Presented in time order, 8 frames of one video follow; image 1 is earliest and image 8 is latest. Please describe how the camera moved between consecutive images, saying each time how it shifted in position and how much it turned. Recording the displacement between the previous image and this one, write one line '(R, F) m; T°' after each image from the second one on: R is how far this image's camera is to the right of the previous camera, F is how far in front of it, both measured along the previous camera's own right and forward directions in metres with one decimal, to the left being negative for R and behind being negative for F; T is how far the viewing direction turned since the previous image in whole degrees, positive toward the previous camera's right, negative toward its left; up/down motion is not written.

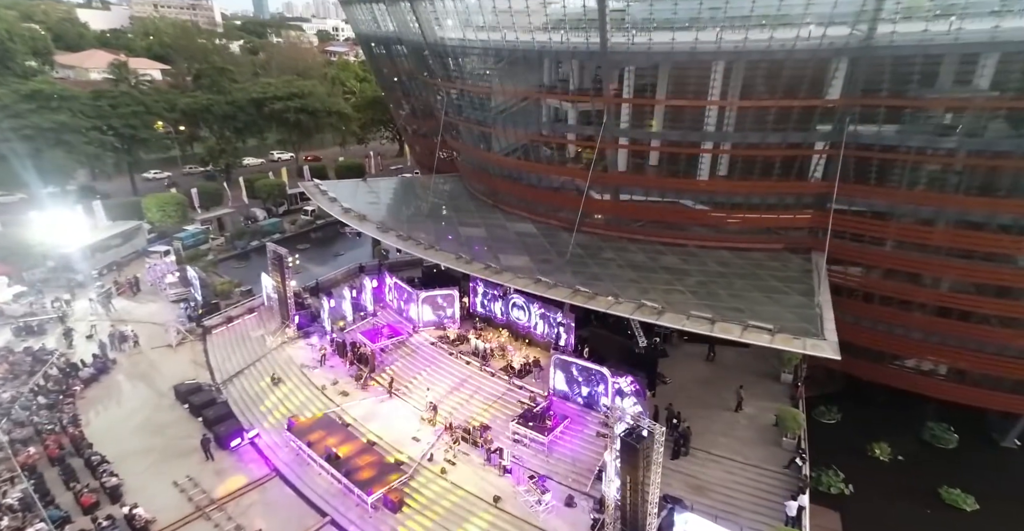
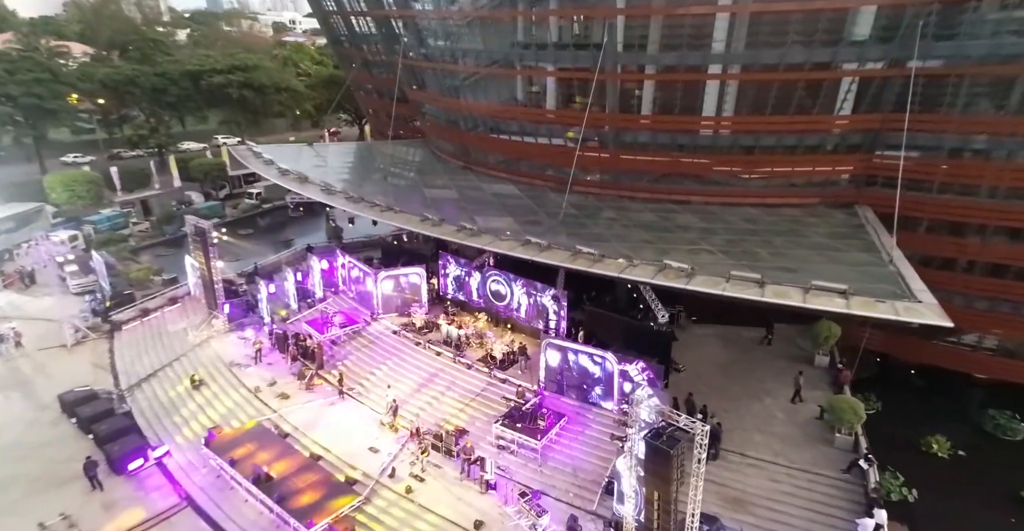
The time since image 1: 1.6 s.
(-0.6, +6.2) m; +4°
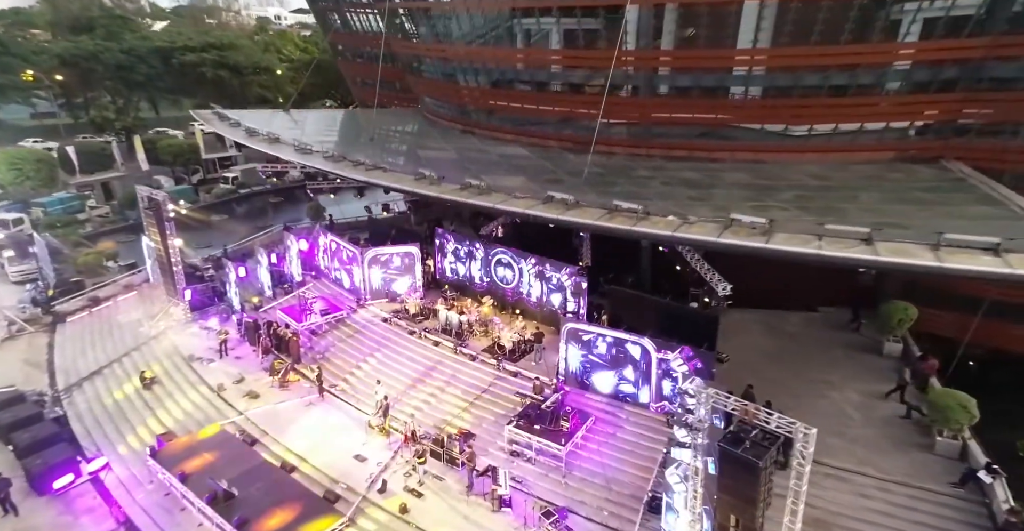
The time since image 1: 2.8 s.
(-1.0, +4.3) m; +1°
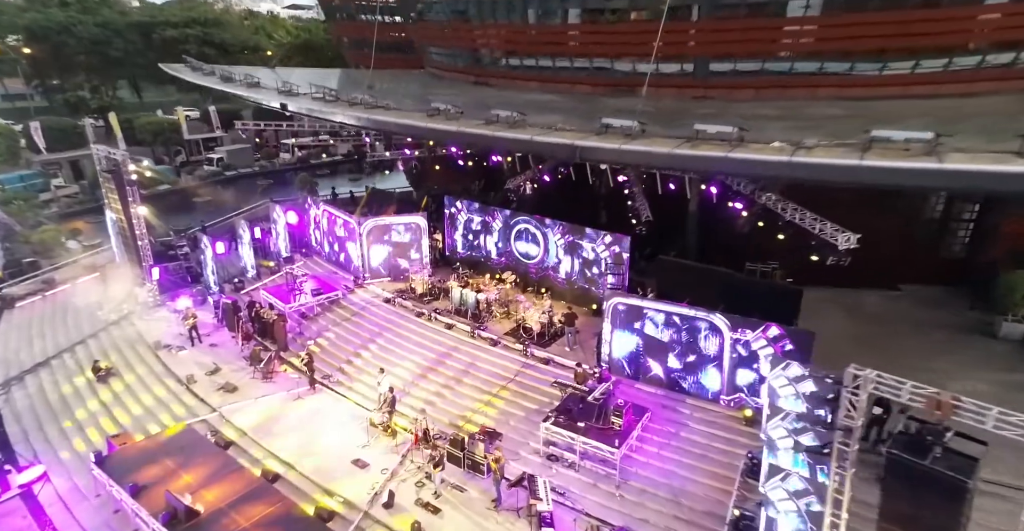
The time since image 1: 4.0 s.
(-1.3, +4.0) m; +1°
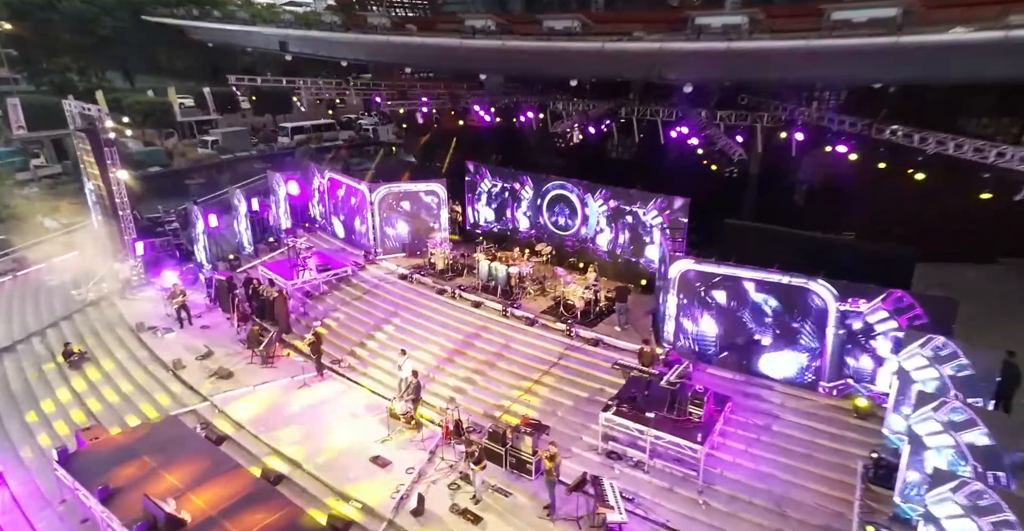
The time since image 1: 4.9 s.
(-1.4, +2.8) m; 0°
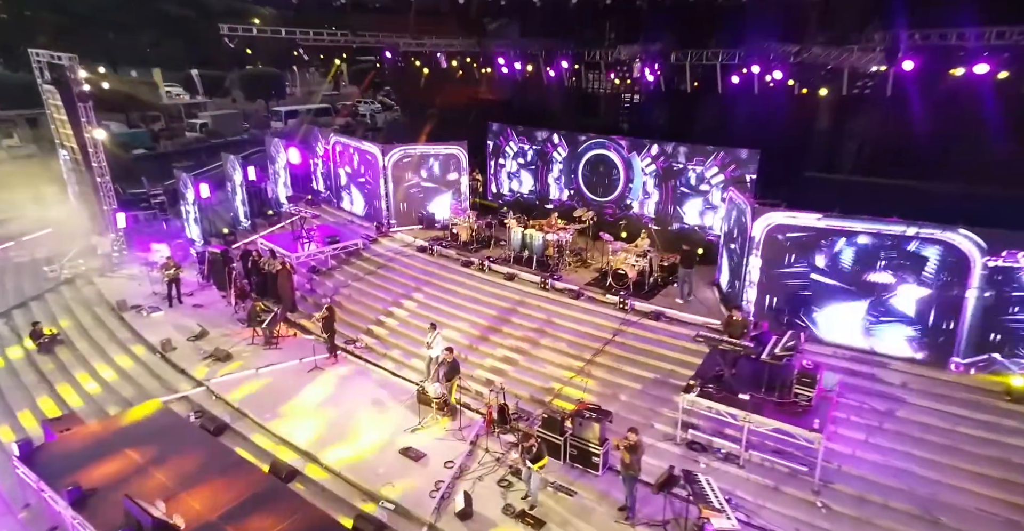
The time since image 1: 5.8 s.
(-1.5, +2.3) m; +1°
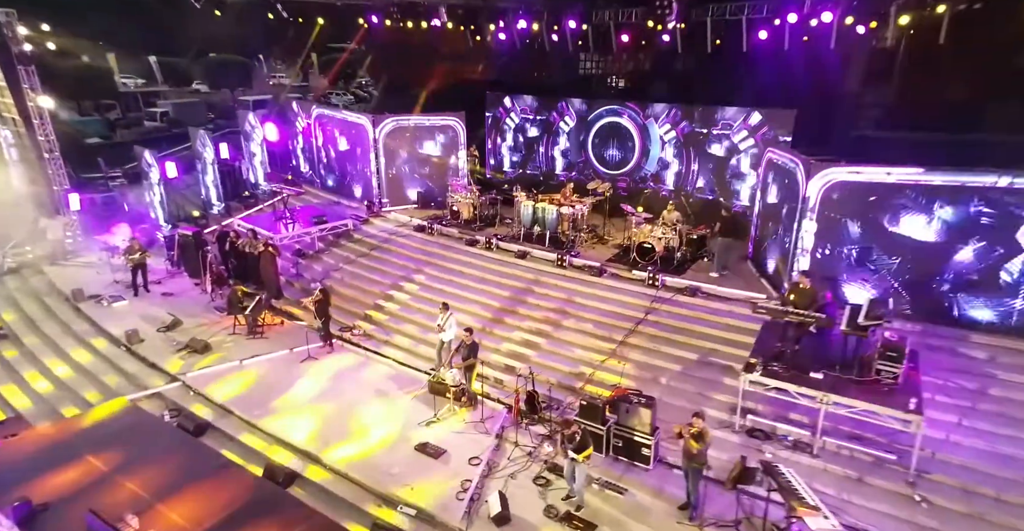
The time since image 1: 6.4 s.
(-1.1, +1.5) m; +3°
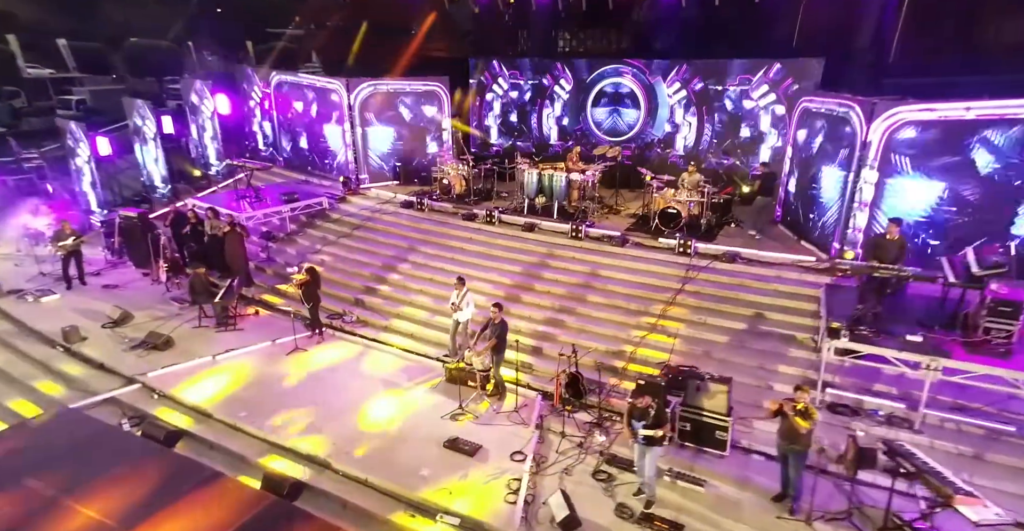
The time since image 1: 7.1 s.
(-1.5, +1.7) m; +6°
